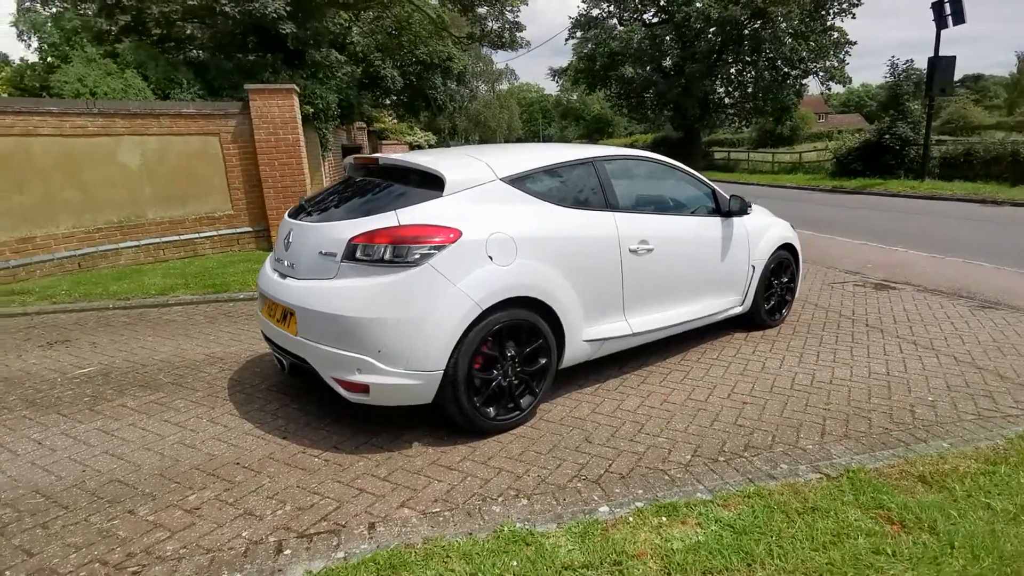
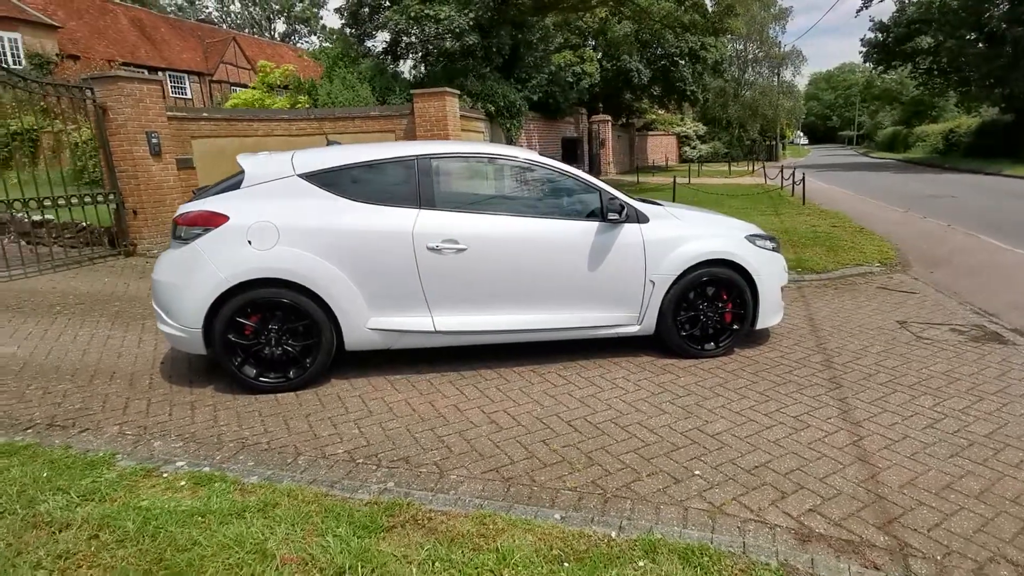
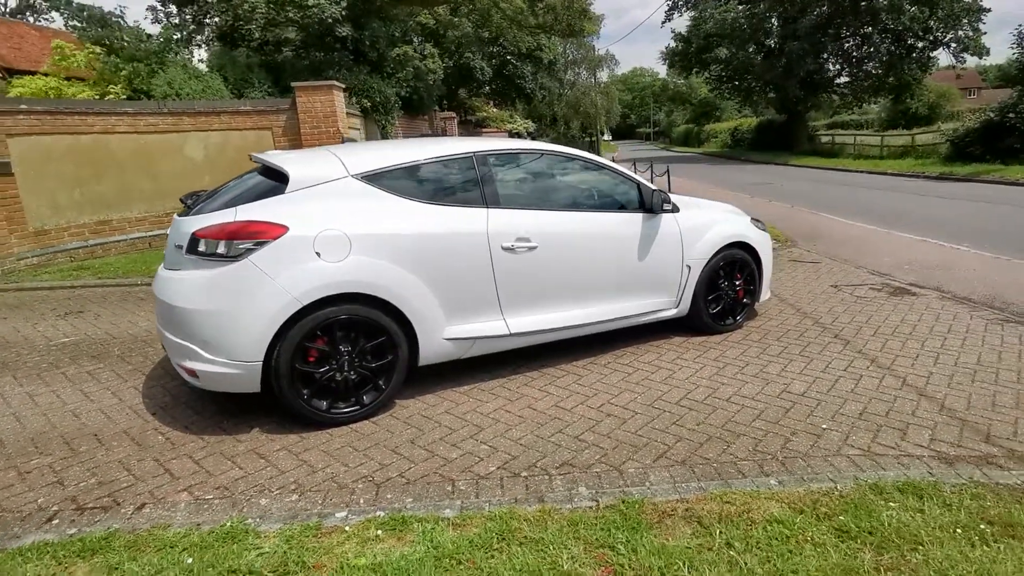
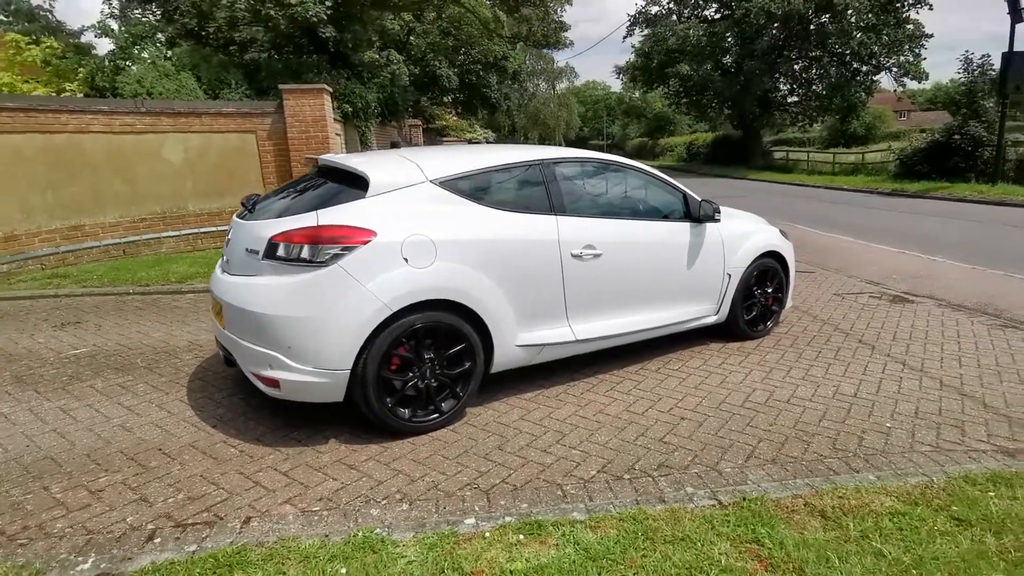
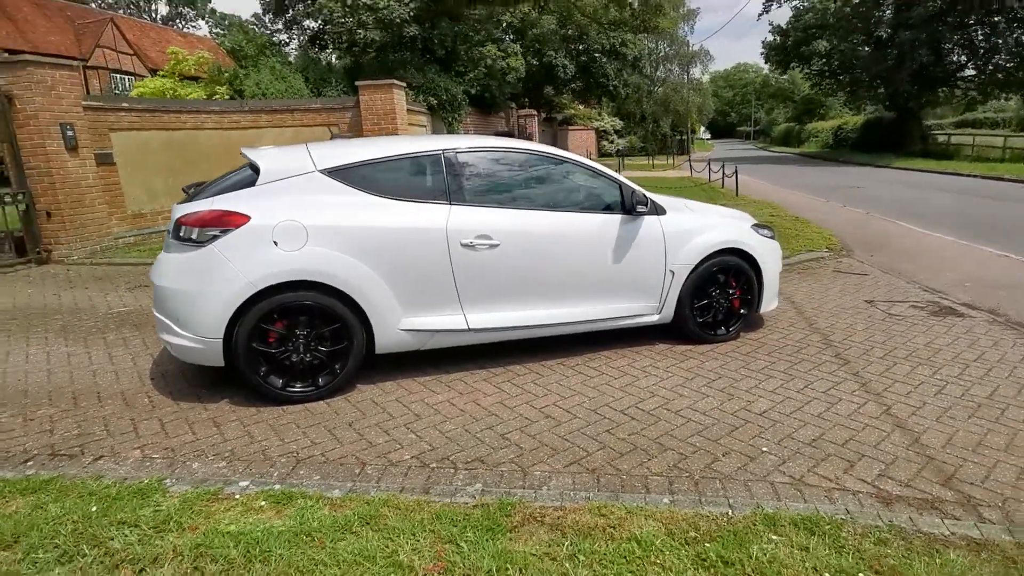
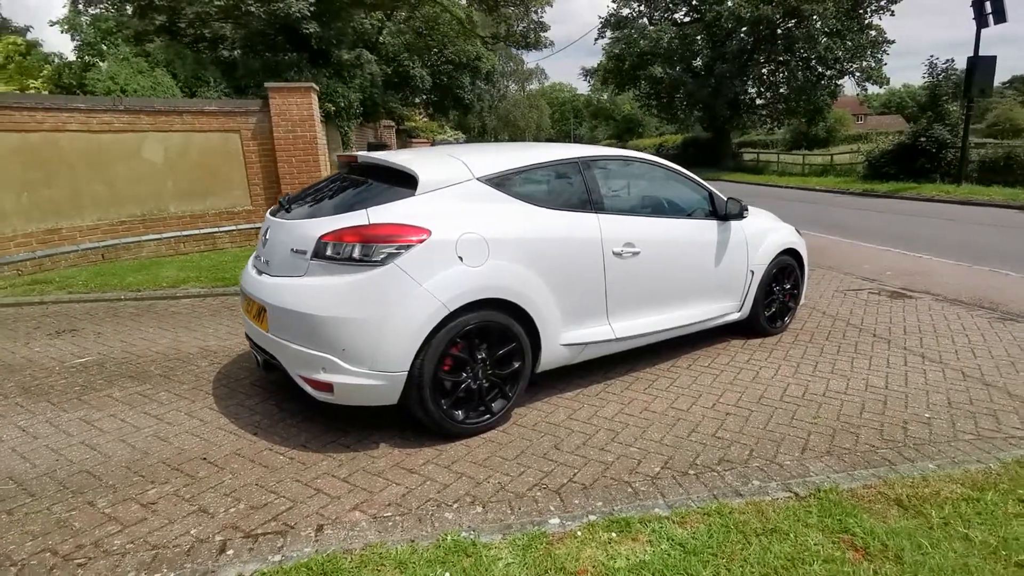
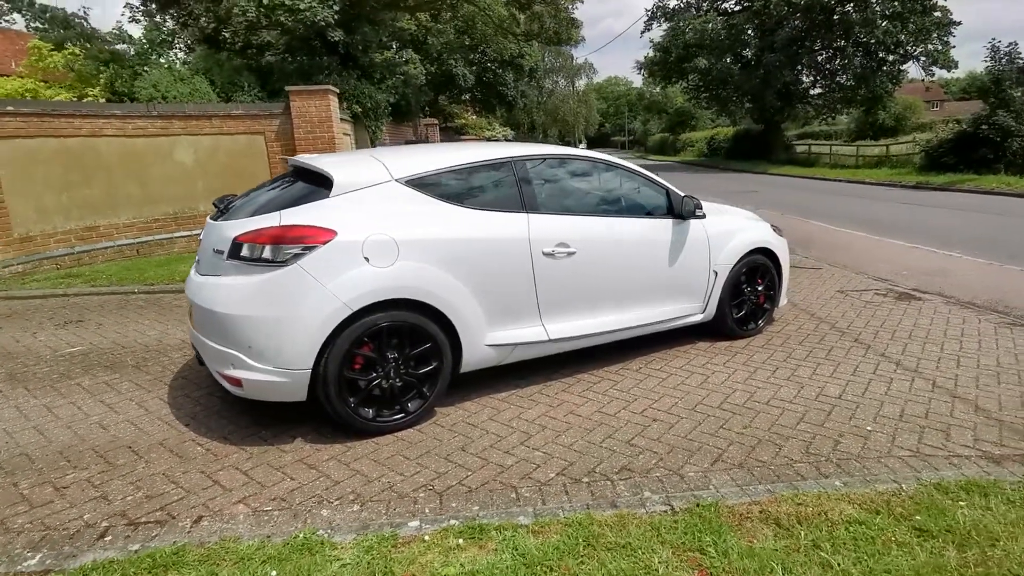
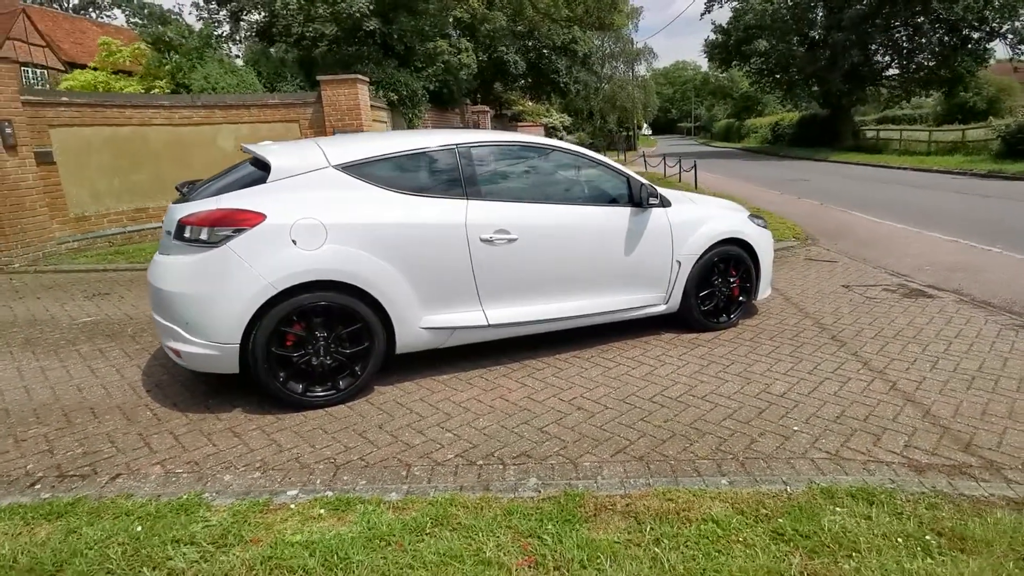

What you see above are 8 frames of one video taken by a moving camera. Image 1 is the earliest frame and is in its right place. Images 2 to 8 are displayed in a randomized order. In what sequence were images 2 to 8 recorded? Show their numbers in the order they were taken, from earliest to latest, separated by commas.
6, 4, 7, 3, 8, 5, 2
